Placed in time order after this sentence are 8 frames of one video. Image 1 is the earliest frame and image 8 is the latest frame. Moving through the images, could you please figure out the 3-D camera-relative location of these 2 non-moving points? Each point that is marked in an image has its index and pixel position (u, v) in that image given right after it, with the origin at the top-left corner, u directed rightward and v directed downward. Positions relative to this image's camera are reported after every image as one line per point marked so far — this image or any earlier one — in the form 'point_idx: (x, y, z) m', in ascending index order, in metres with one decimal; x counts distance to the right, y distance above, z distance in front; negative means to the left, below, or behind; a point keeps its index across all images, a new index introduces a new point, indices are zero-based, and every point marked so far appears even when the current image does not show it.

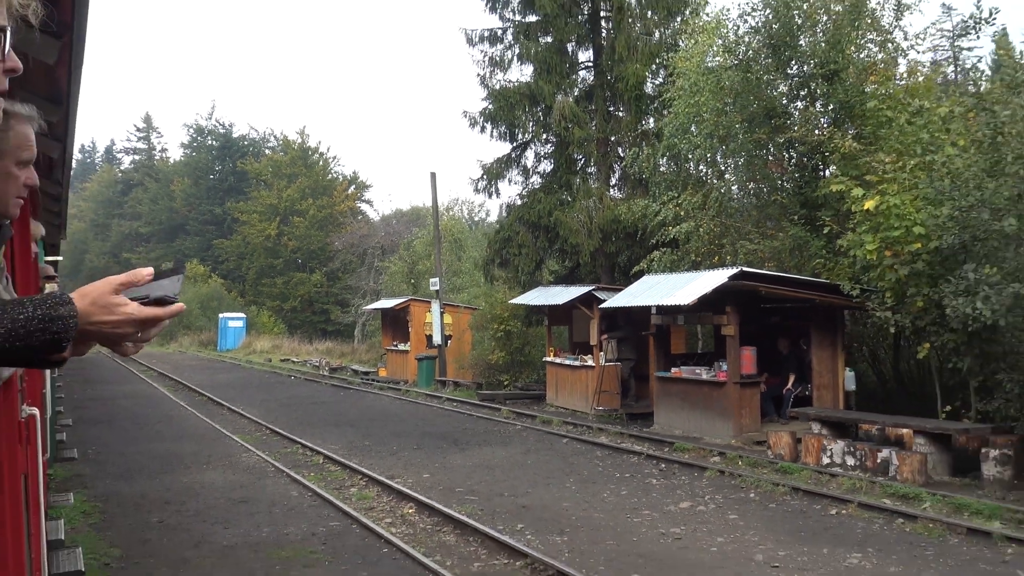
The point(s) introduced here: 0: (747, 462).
0: (+2.5, -2.0, +10.9) m
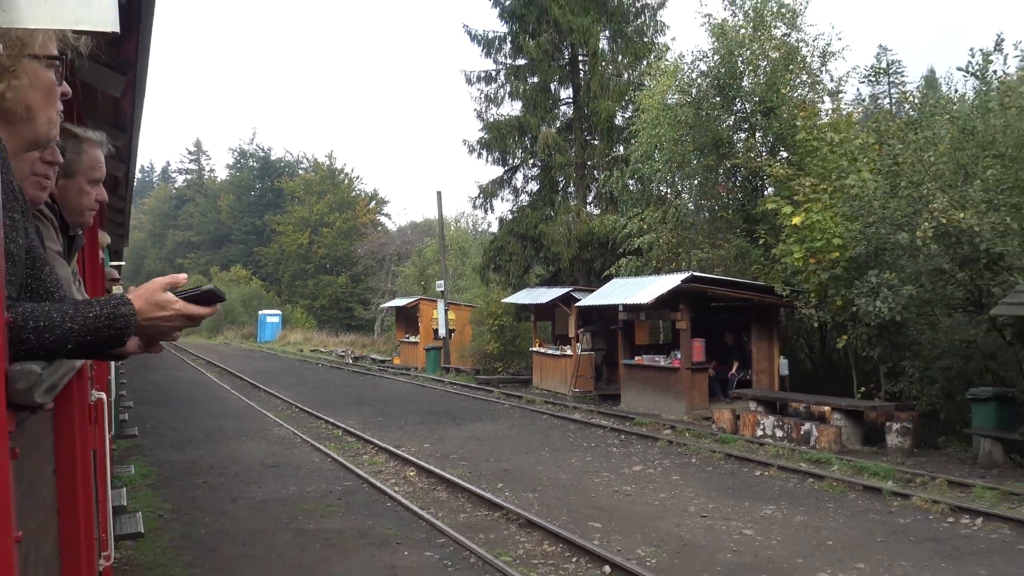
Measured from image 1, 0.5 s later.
0: (+2.4, -2.0, +12.6) m
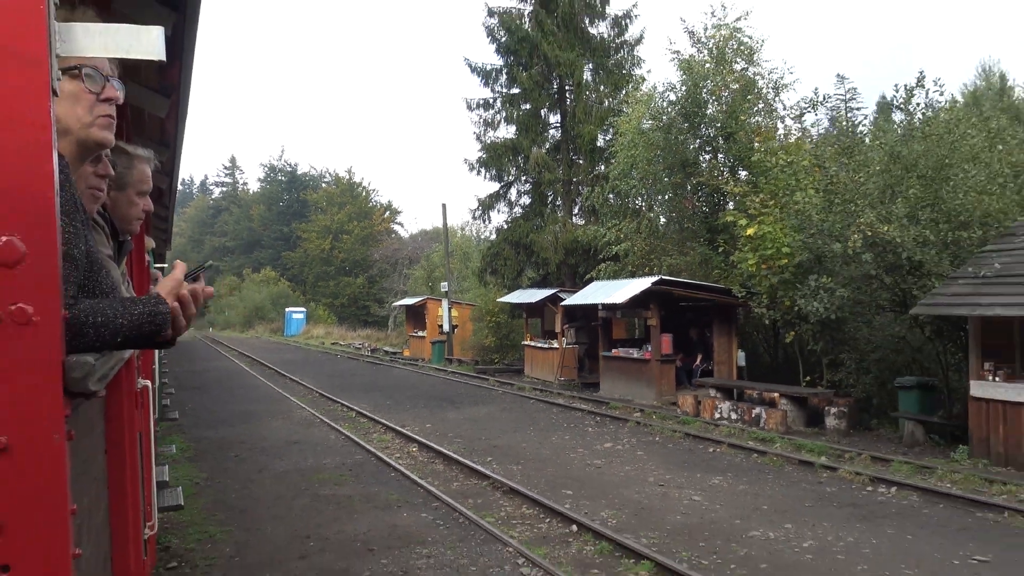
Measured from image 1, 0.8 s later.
0: (+2.3, -2.1, +14.2) m
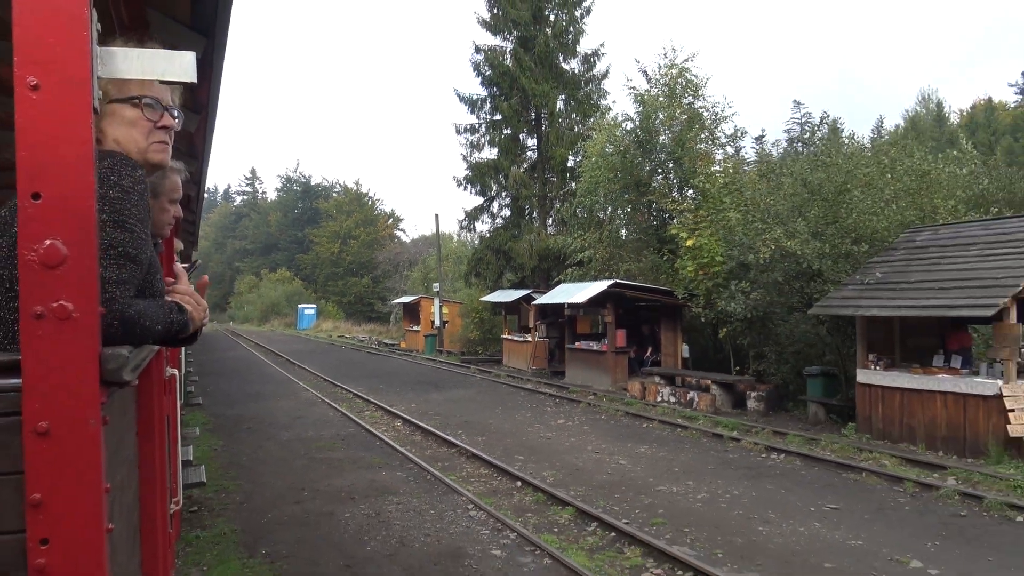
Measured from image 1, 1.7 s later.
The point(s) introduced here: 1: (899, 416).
0: (+1.8, -2.1, +16.3) m
1: (+5.2, -1.7, +11.8) m
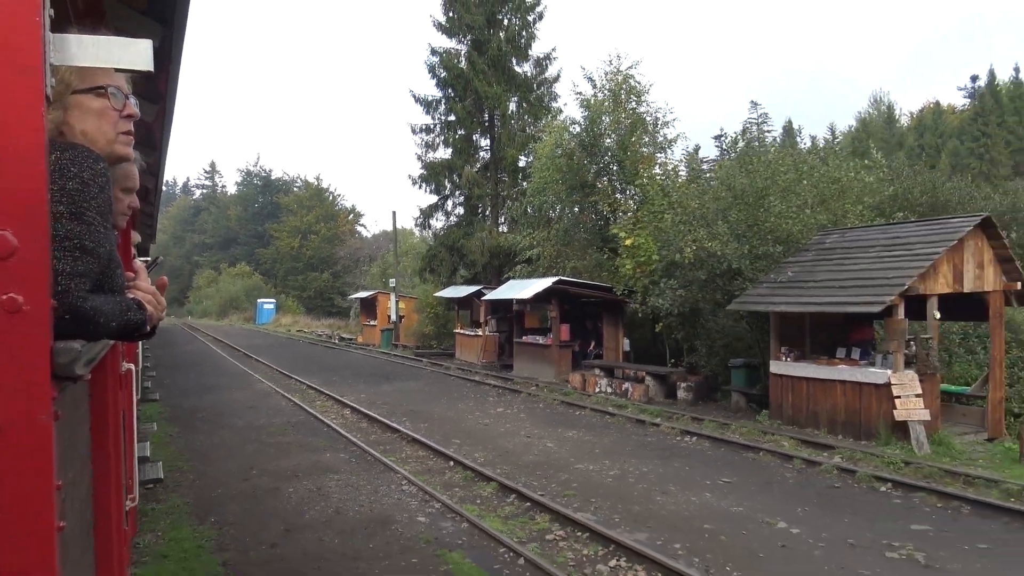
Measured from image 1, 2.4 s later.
0: (+0.7, -2.0, +17.3) m
1: (+4.3, -1.7, +12.9) m
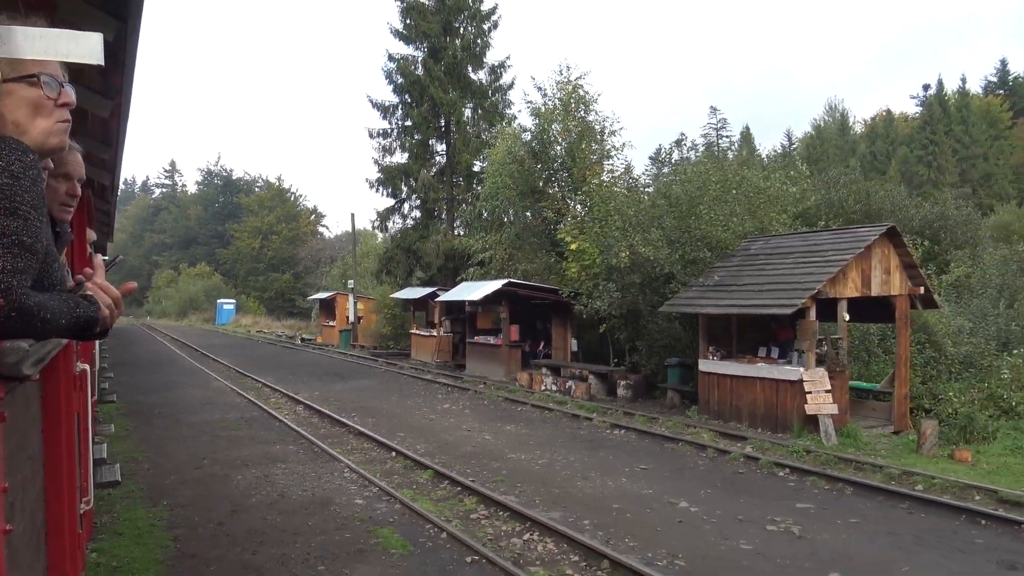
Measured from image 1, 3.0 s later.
0: (-0.3, -2.1, +18.1) m
1: (+3.4, -1.7, +13.8) m
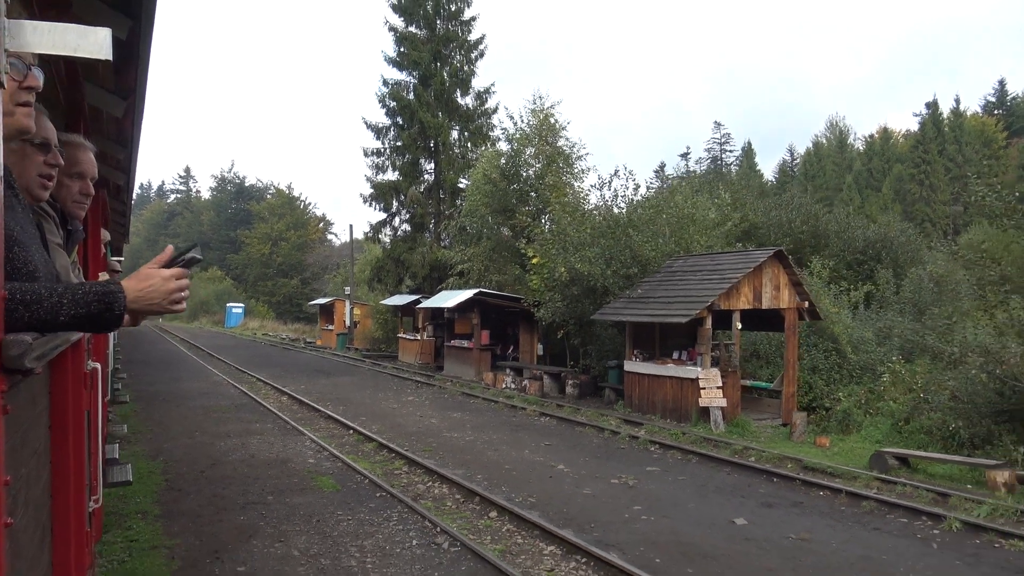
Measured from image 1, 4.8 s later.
0: (-1.2, -2.3, +20.5) m
1: (+2.5, -2.0, +16.2) m
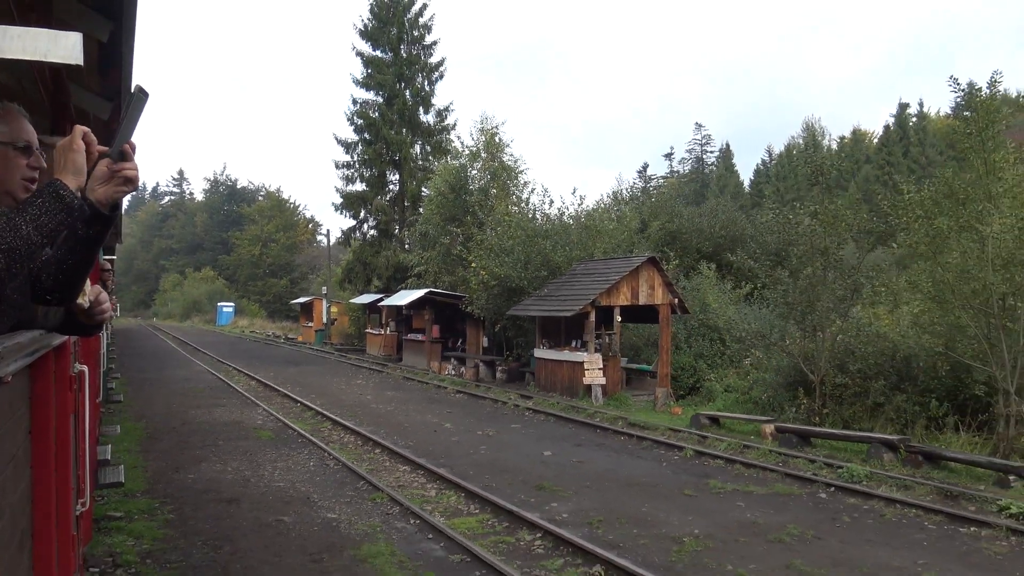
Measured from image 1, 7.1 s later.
0: (-2.9, -2.3, +23.9) m
1: (+0.8, -2.0, +19.6) m
